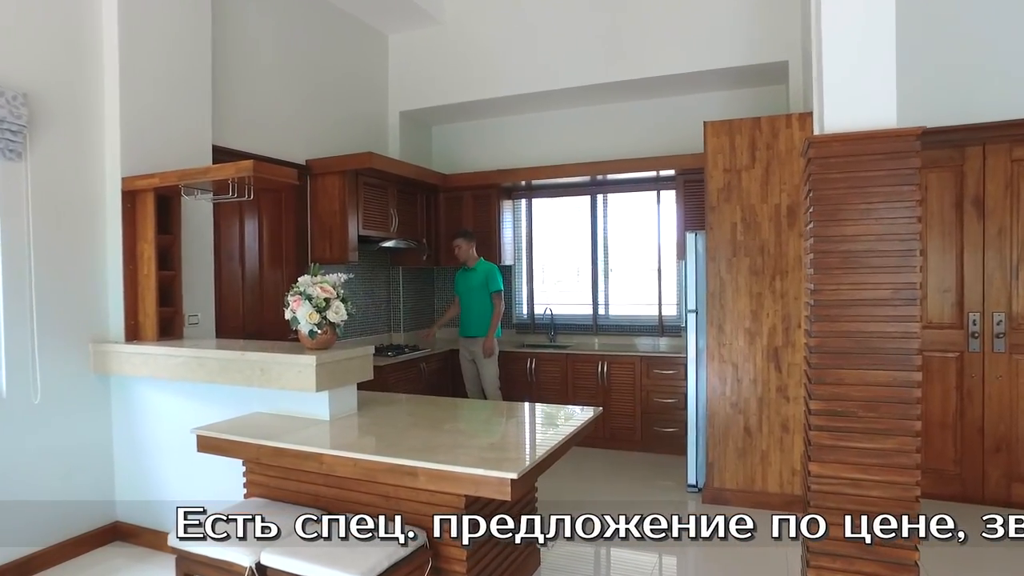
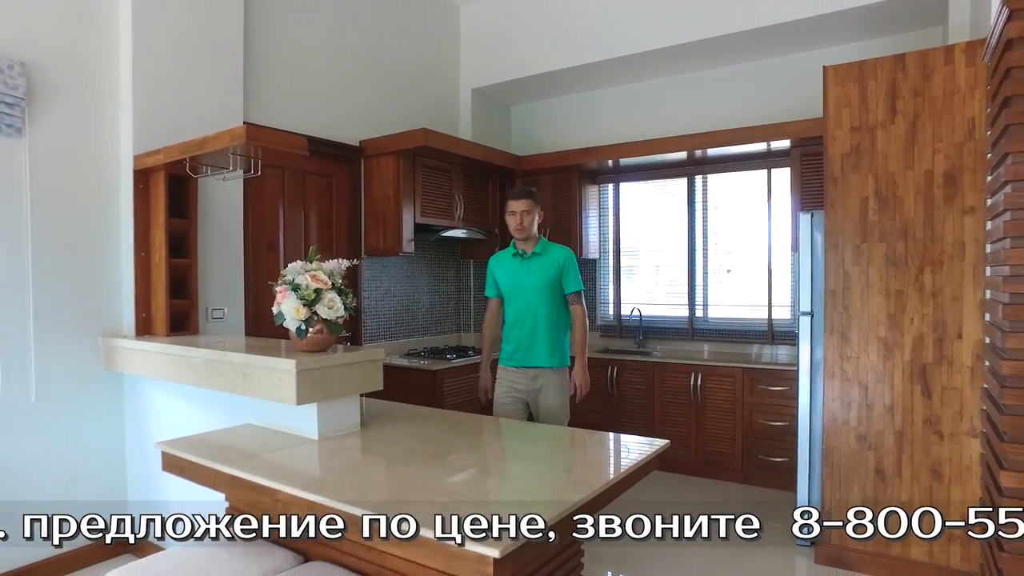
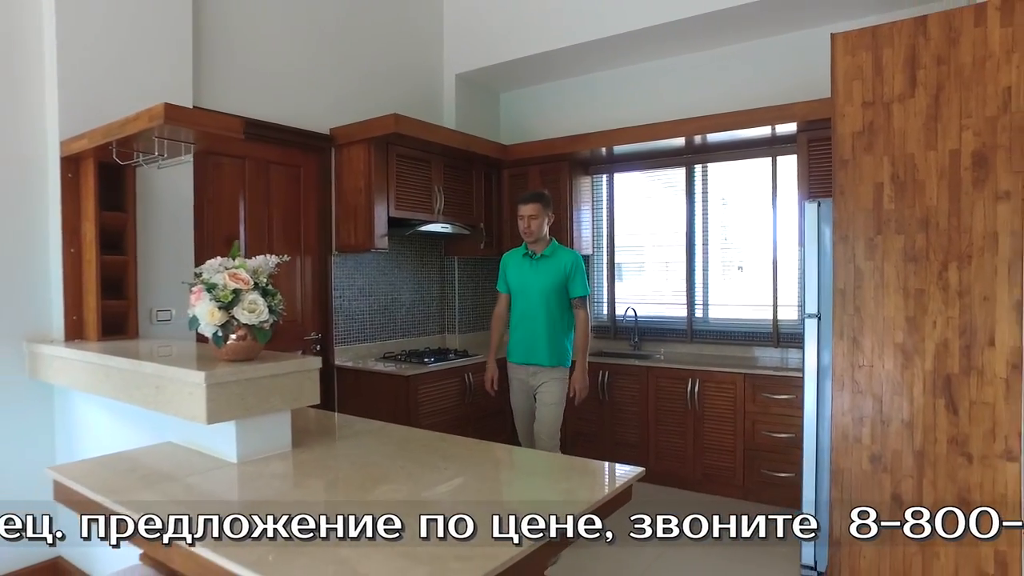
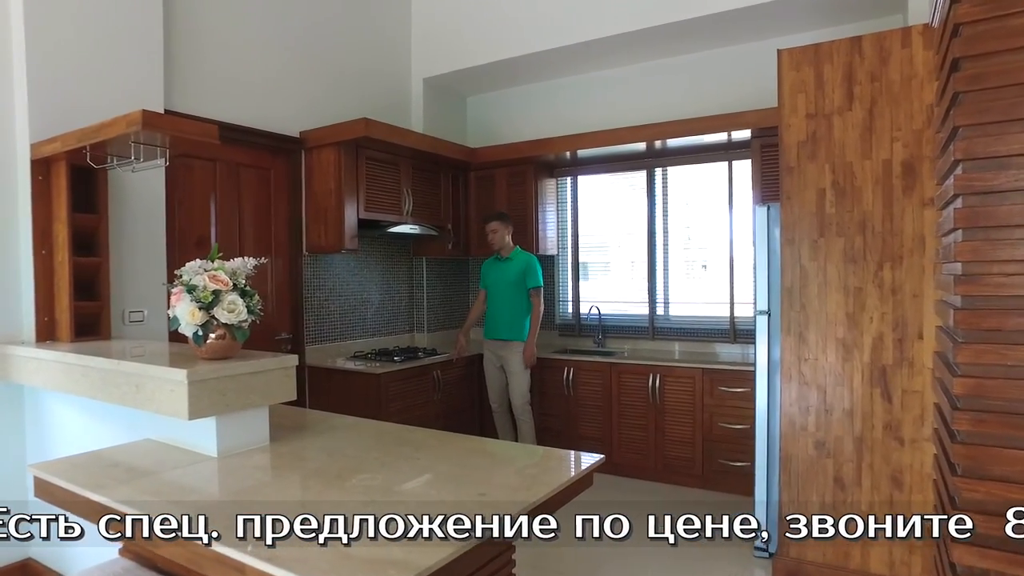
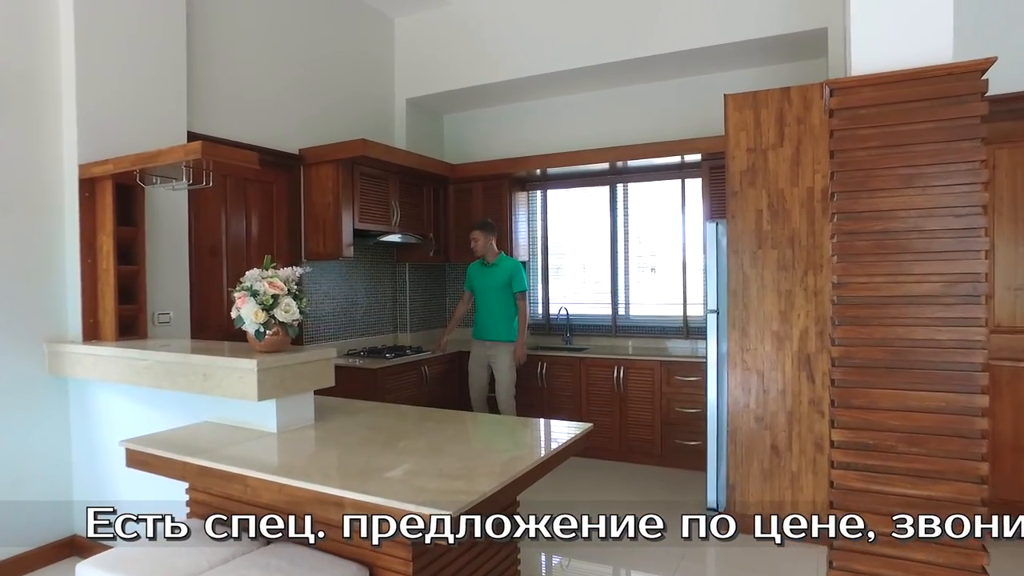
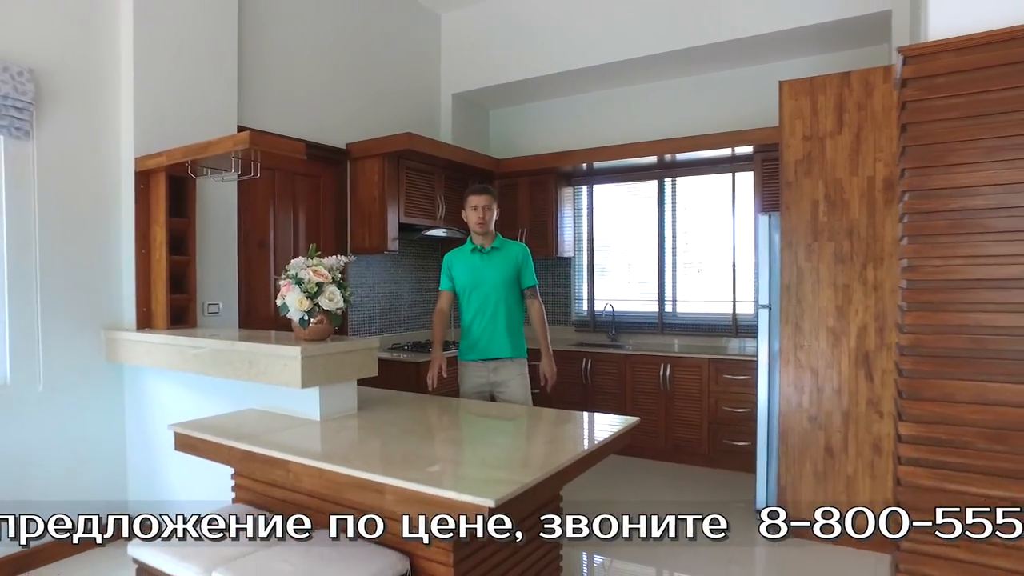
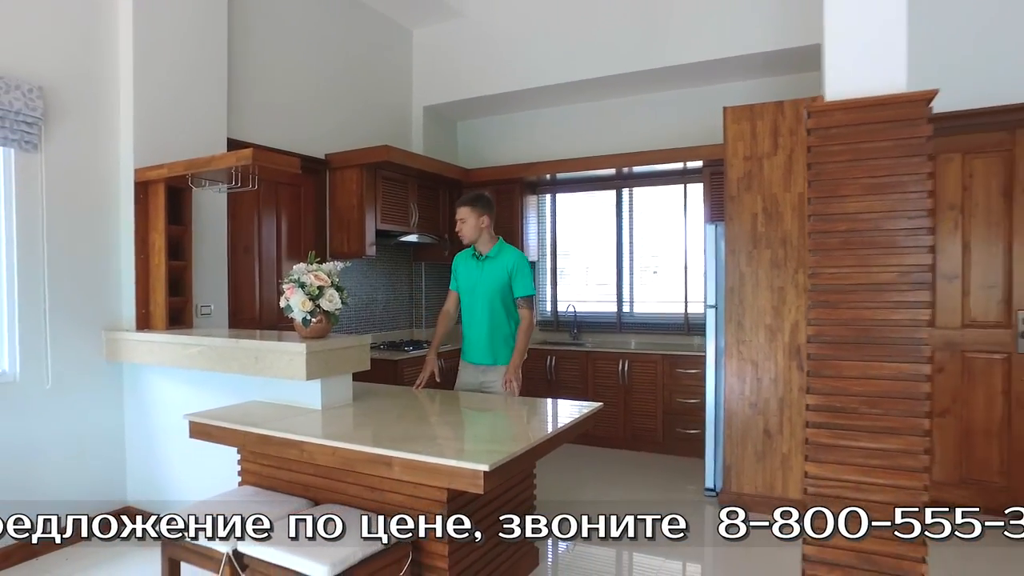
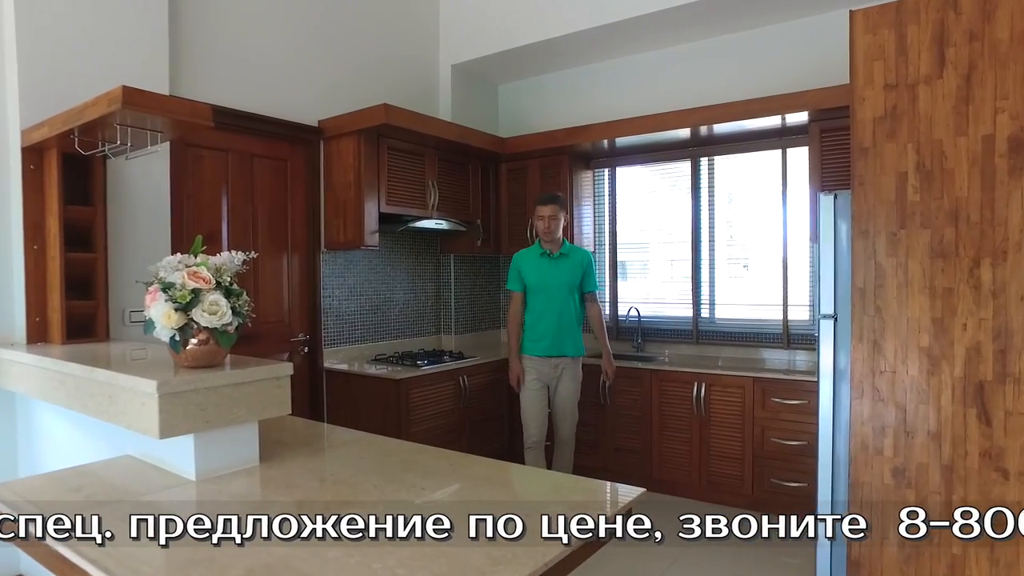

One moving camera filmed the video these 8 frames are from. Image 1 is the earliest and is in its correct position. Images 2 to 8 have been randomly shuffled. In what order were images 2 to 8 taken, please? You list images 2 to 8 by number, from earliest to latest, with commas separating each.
5, 4, 8, 3, 2, 6, 7
